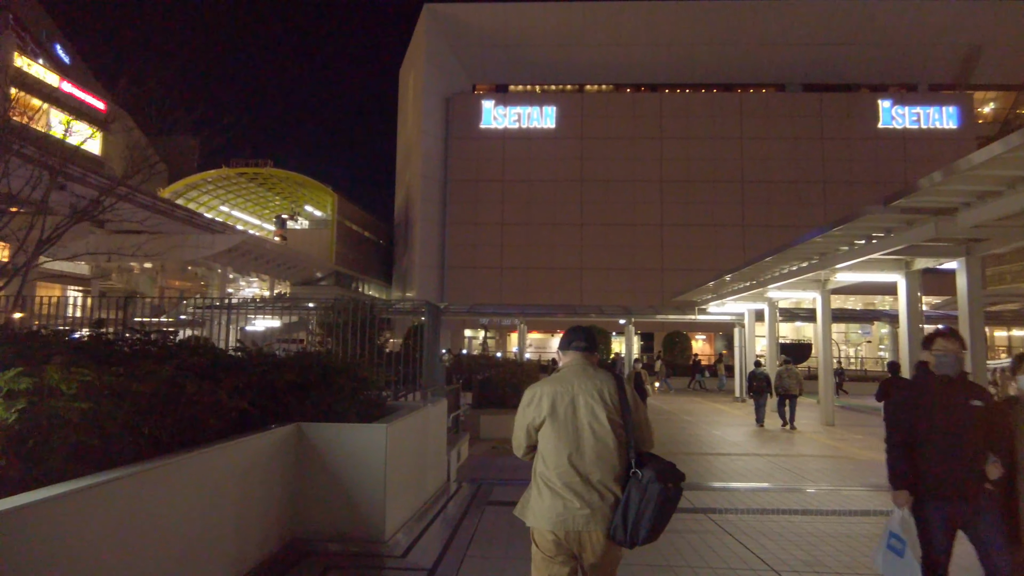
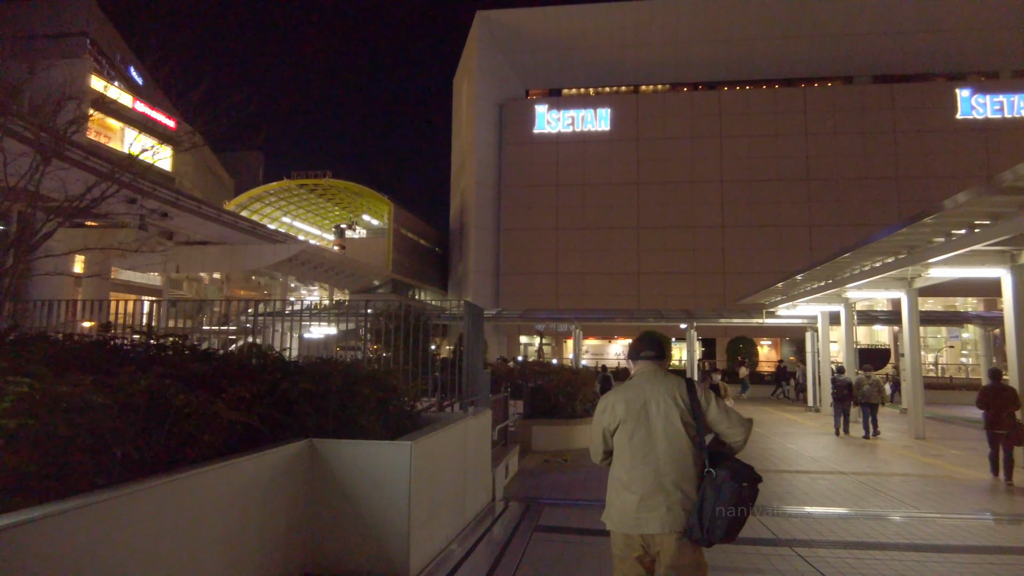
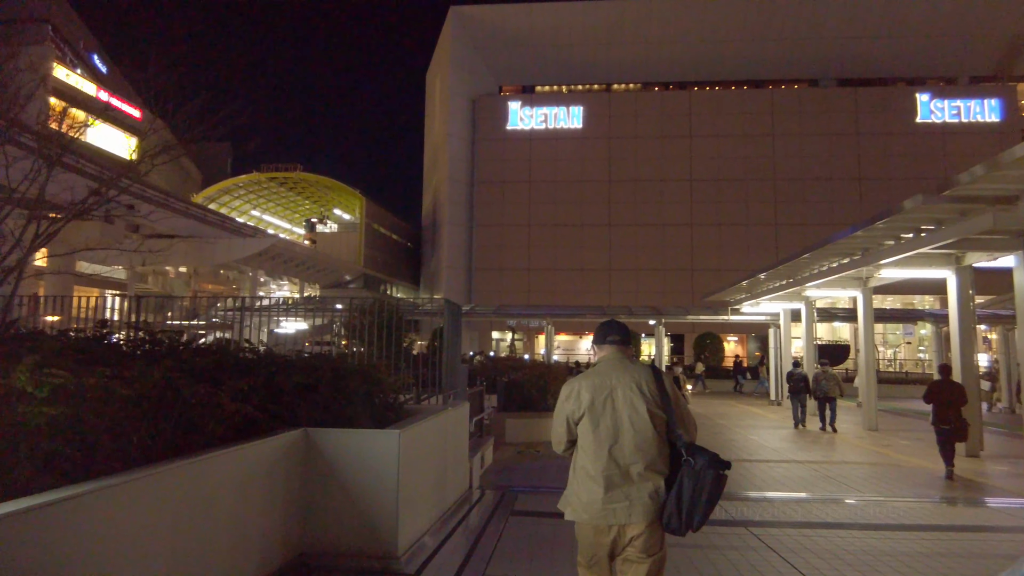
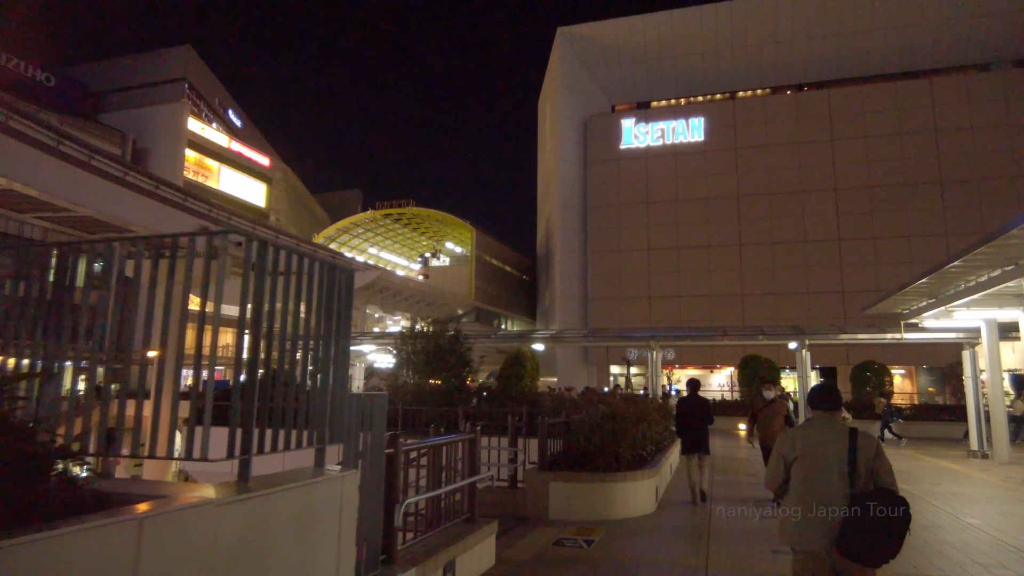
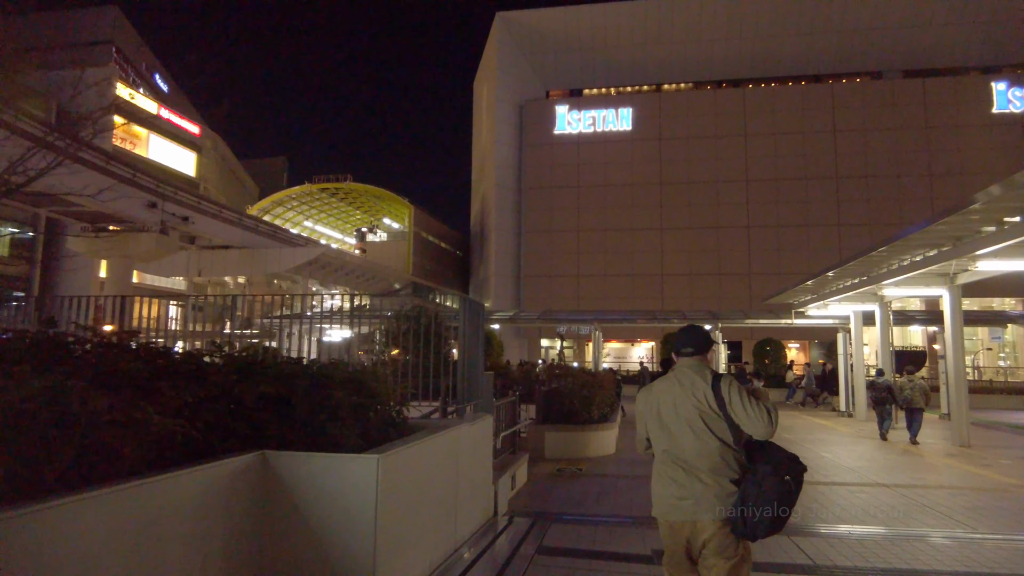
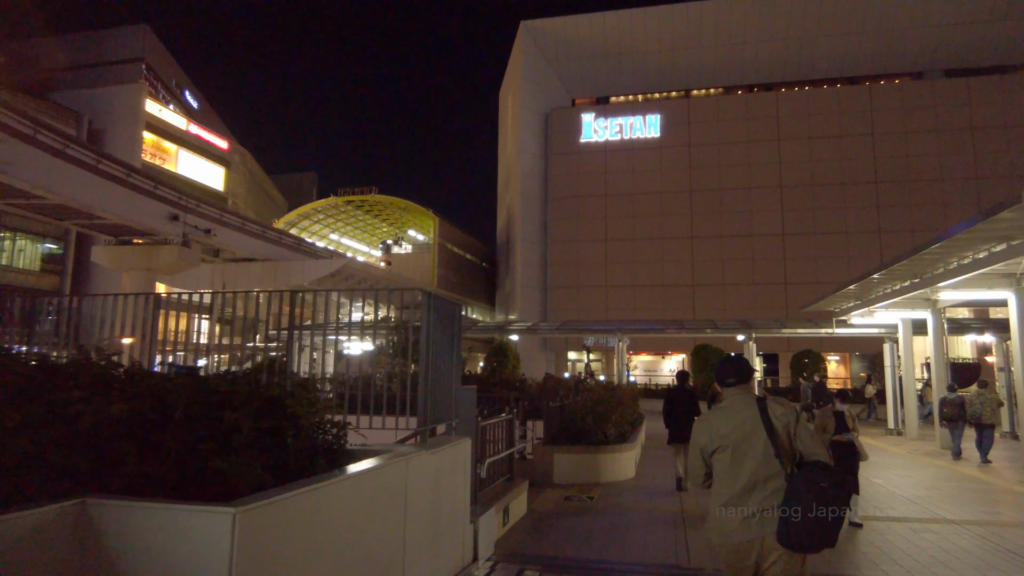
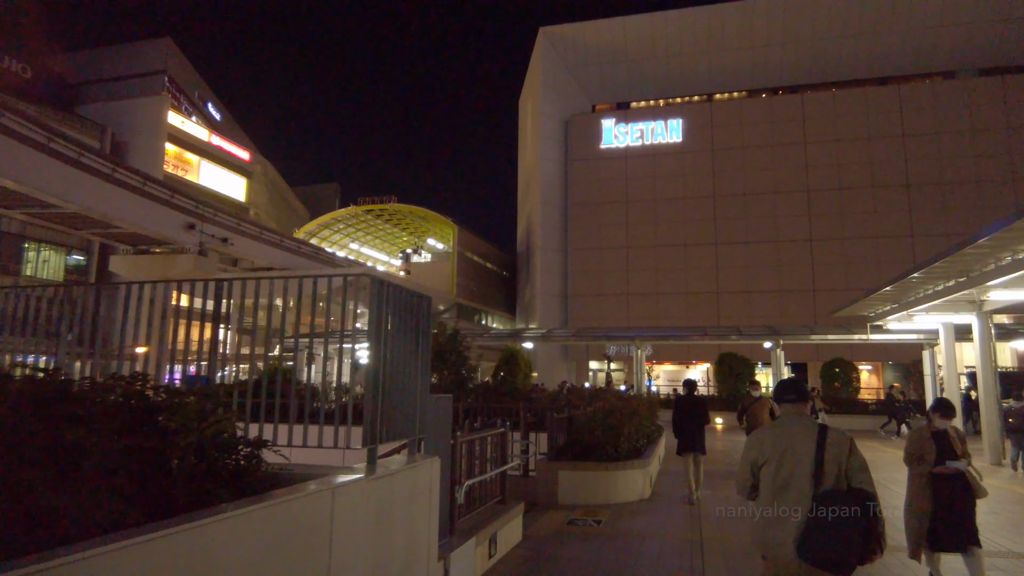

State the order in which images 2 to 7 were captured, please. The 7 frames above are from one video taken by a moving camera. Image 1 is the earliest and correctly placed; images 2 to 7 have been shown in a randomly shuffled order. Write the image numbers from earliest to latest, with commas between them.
3, 2, 5, 6, 7, 4
